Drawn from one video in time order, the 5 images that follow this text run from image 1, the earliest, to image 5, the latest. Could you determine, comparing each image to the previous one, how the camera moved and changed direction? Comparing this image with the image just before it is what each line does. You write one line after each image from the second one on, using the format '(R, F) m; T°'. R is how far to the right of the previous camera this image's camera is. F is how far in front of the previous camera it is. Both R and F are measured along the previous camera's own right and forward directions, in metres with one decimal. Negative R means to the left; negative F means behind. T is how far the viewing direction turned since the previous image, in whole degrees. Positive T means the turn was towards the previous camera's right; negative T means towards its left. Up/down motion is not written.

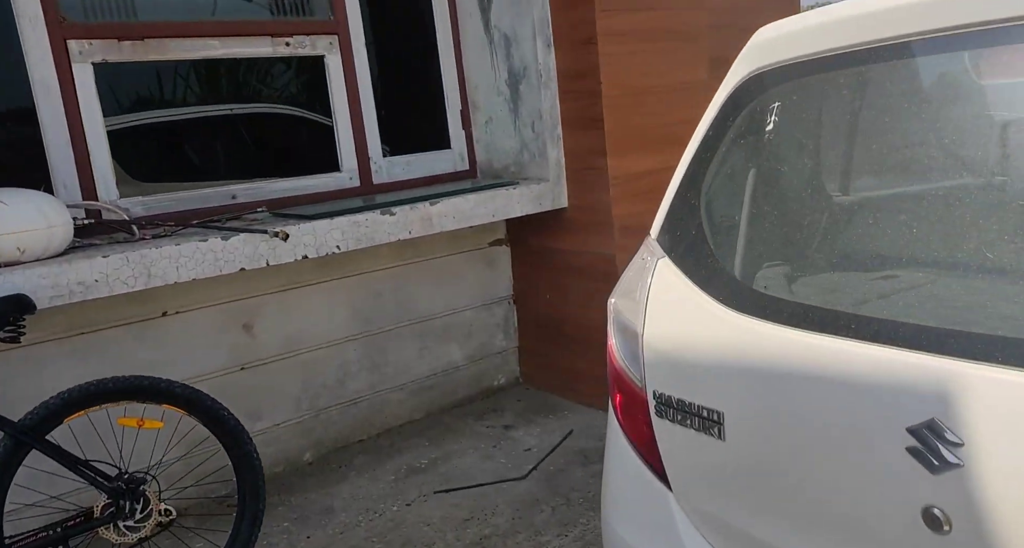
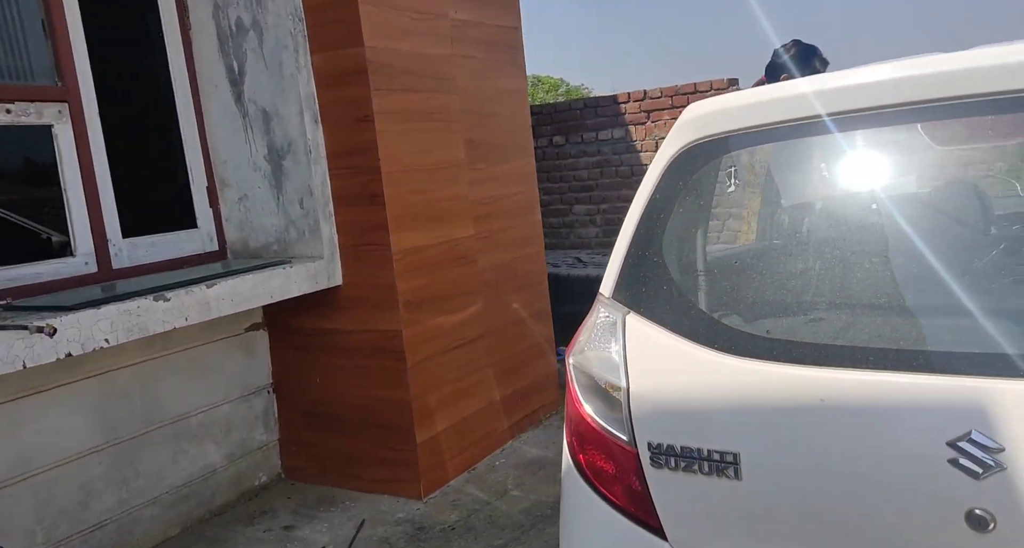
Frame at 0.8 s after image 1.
(-0.5, +0.1) m; +25°
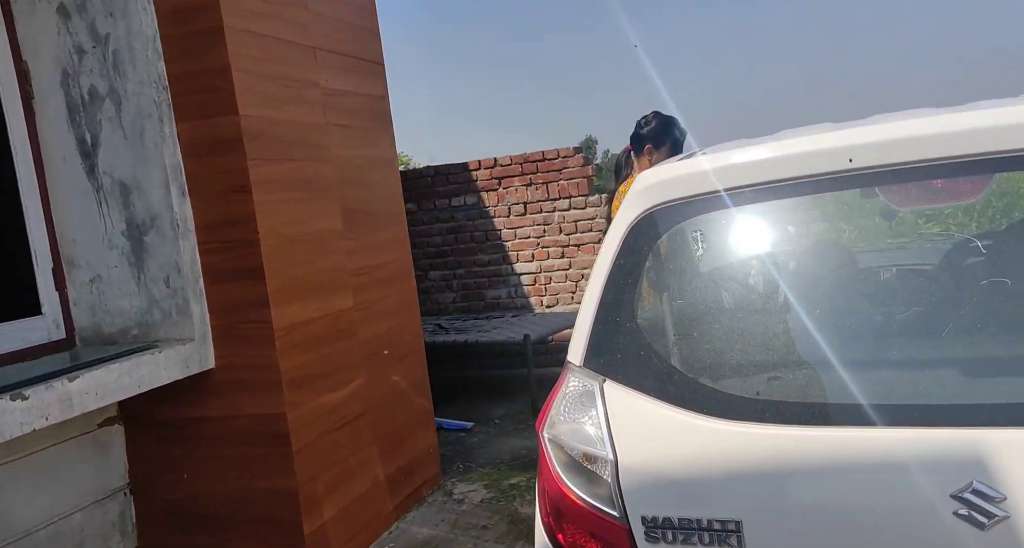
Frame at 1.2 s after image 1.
(-0.2, +0.1) m; +12°
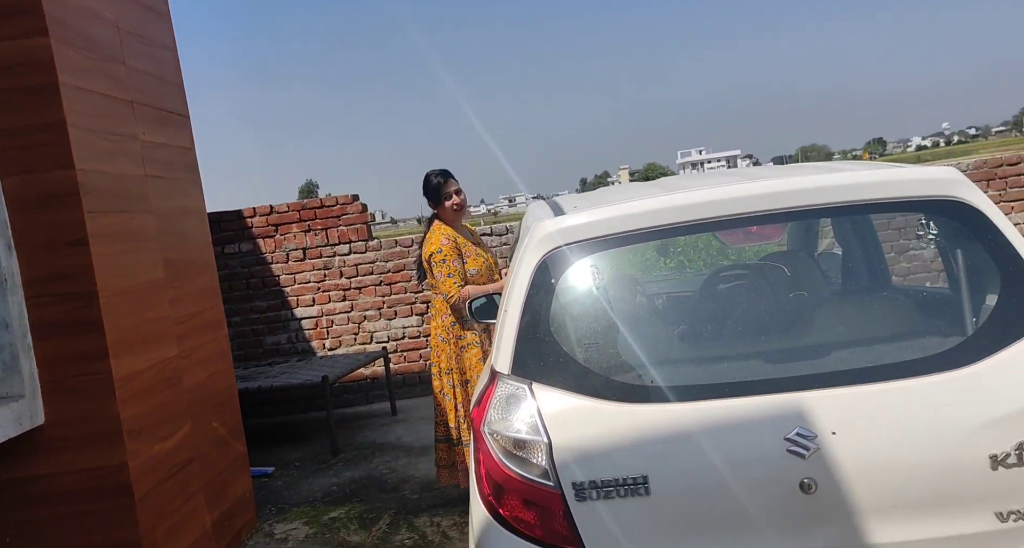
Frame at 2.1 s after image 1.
(-0.5, -0.3) m; +20°
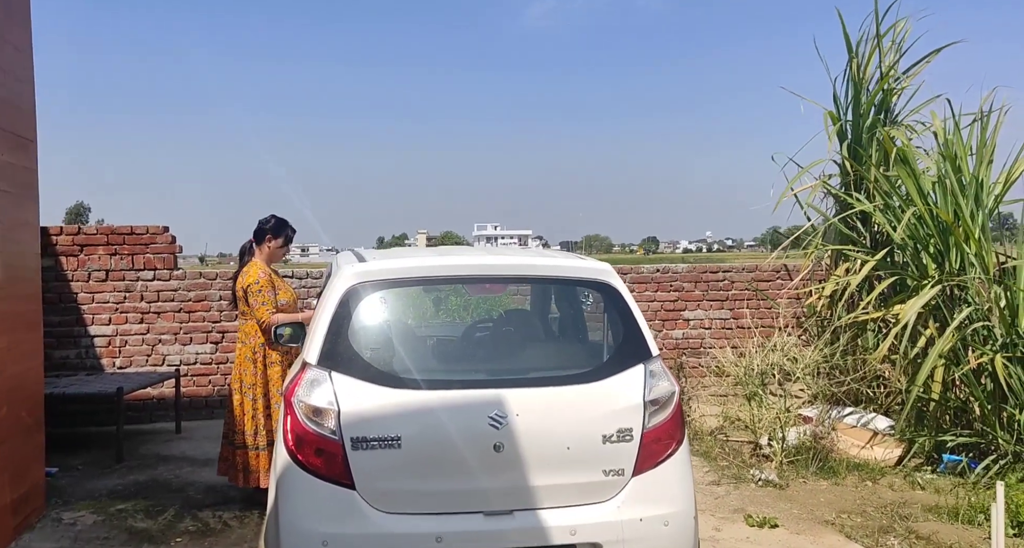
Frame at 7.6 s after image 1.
(-0.1, -1.0) m; +15°
